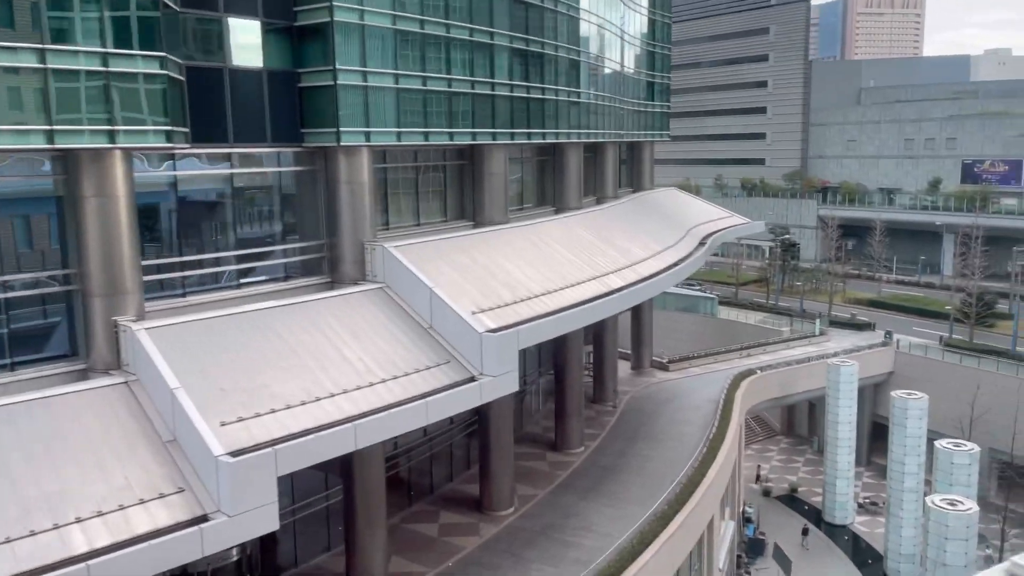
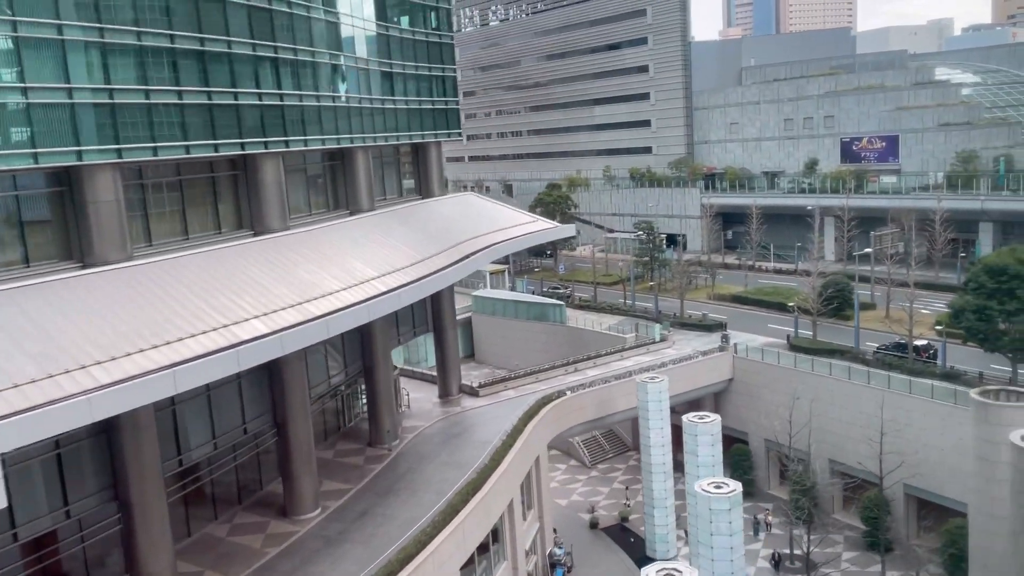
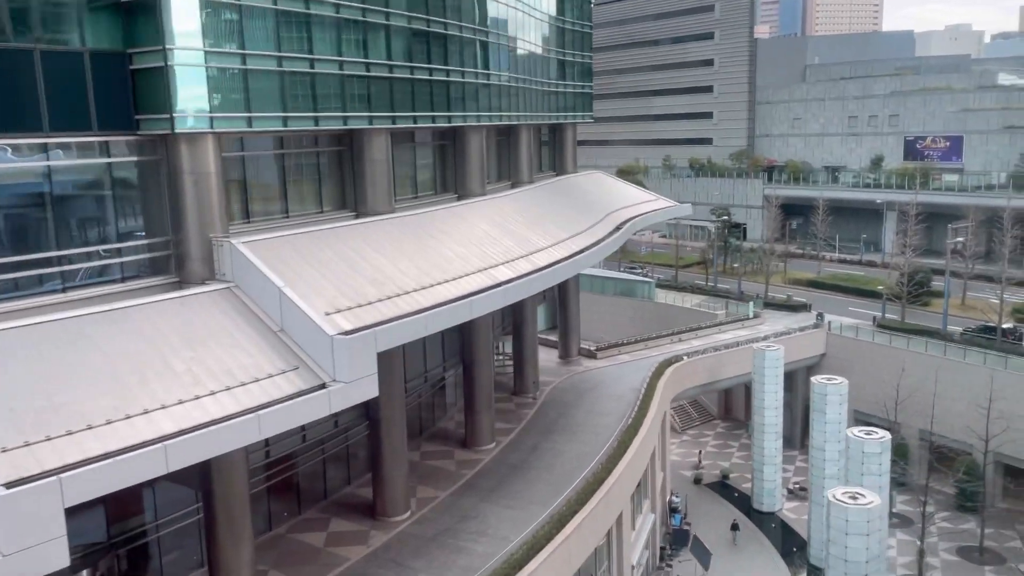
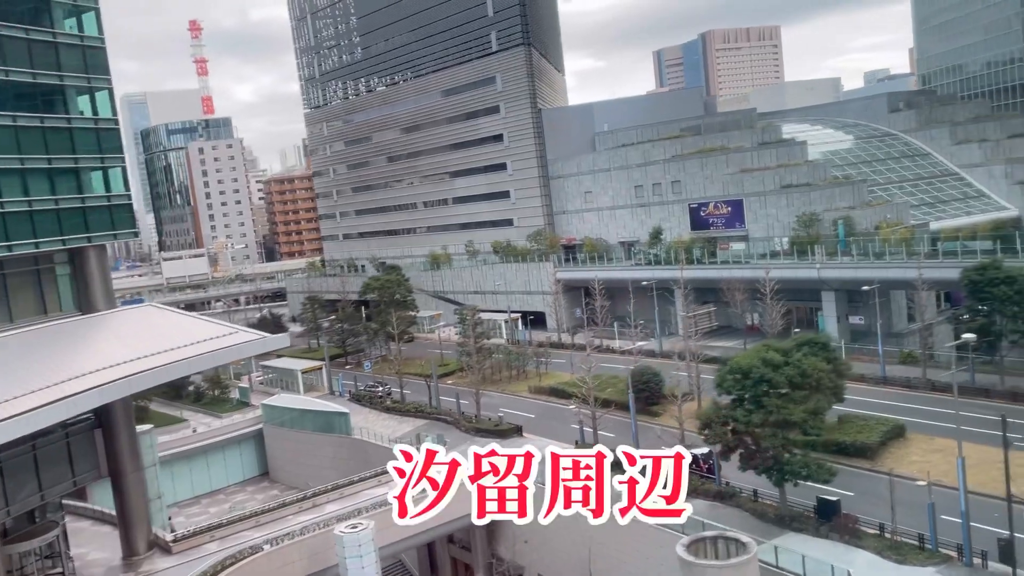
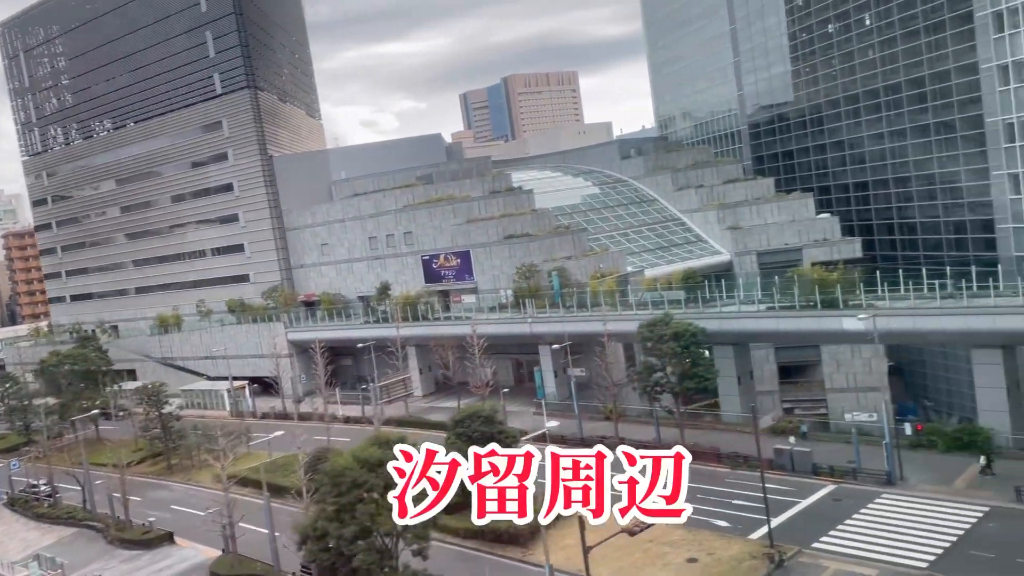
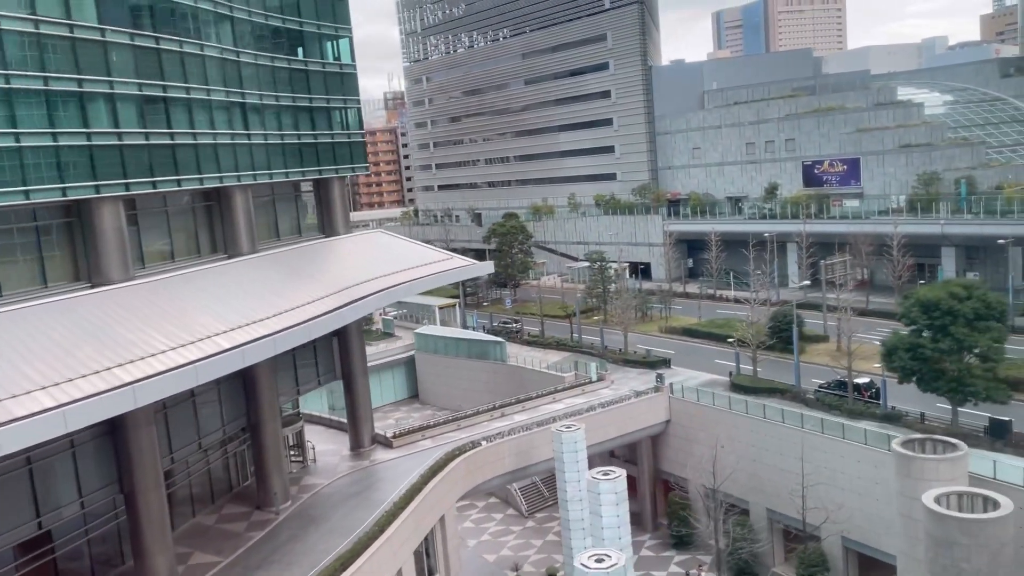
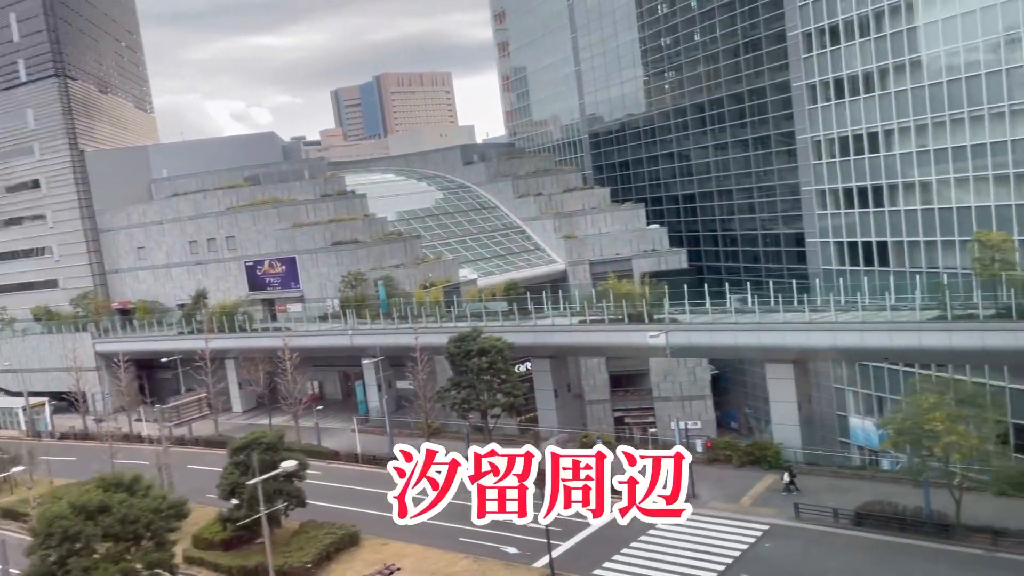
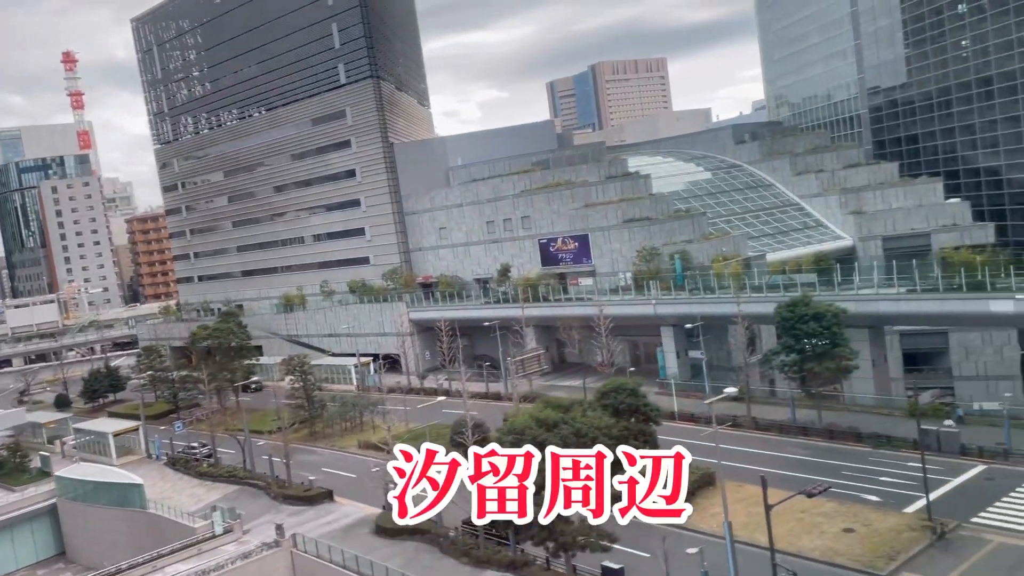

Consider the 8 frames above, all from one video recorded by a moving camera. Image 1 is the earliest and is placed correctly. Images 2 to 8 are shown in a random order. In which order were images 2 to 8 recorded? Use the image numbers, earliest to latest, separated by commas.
3, 2, 6, 4, 8, 5, 7
